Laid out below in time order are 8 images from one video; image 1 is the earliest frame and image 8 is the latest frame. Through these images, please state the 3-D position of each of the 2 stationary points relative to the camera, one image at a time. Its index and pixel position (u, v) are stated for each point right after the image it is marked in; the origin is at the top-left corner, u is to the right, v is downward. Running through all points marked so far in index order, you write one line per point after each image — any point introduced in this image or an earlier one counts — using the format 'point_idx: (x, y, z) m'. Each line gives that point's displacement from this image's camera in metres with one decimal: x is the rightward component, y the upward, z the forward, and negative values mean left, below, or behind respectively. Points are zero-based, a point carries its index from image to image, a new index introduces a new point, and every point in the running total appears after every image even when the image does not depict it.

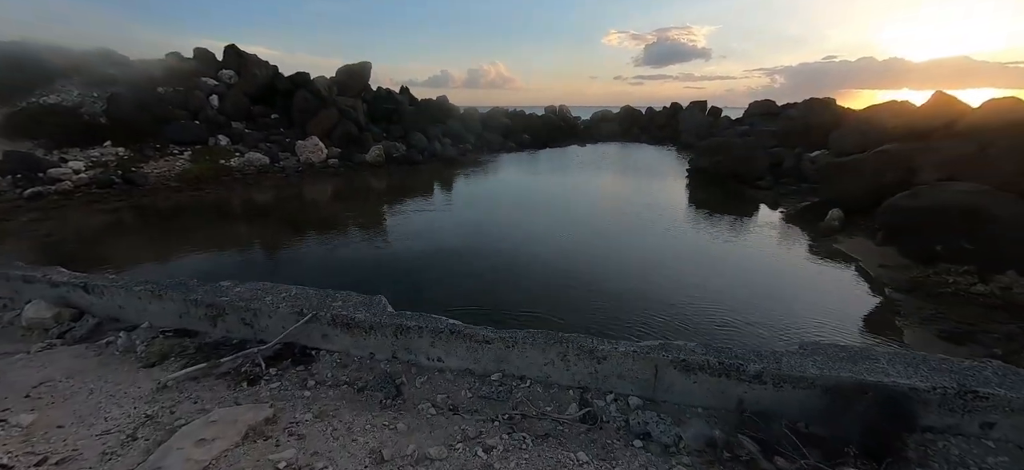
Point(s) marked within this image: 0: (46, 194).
0: (-19.0, +1.7, +16.9) m
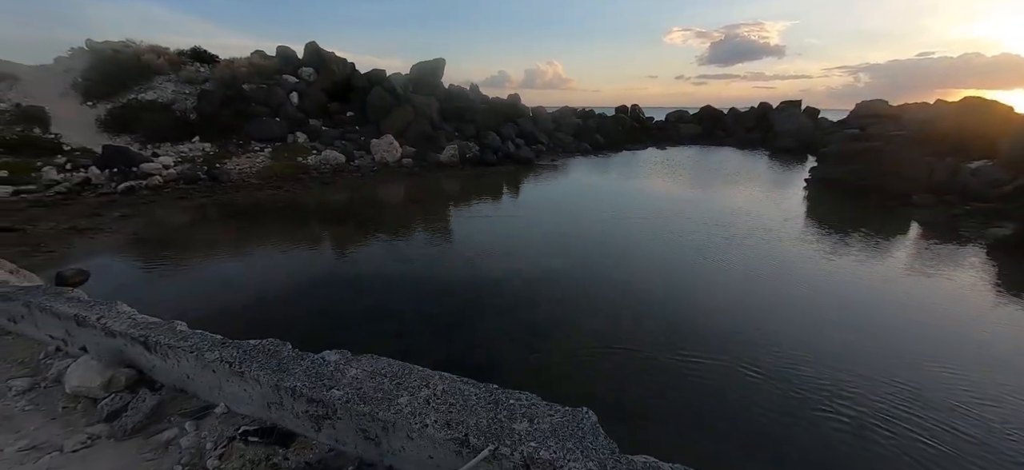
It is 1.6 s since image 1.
0: (-15.4, +1.9, +17.1) m
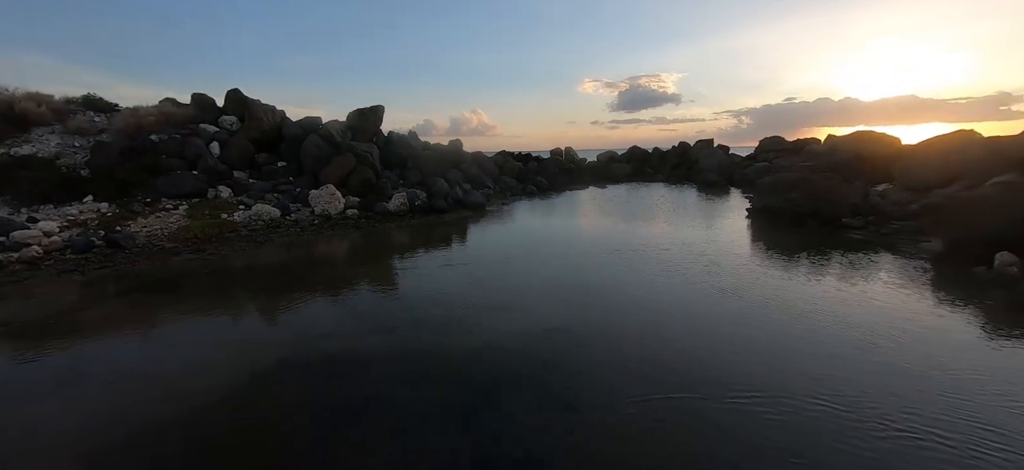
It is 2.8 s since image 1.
0: (-16.5, -0.9, +13.5) m
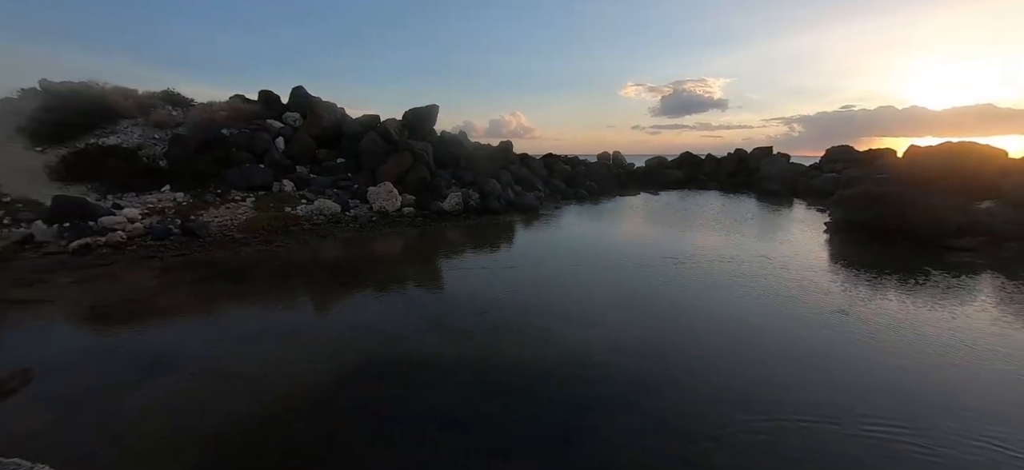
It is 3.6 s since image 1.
0: (-14.3, -0.4, +14.3) m
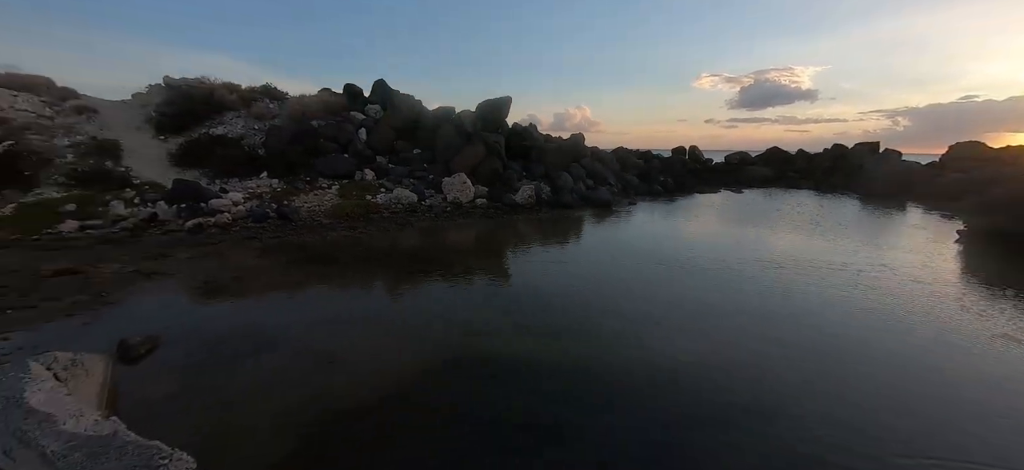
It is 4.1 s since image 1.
0: (-11.6, +0.3, +15.7) m
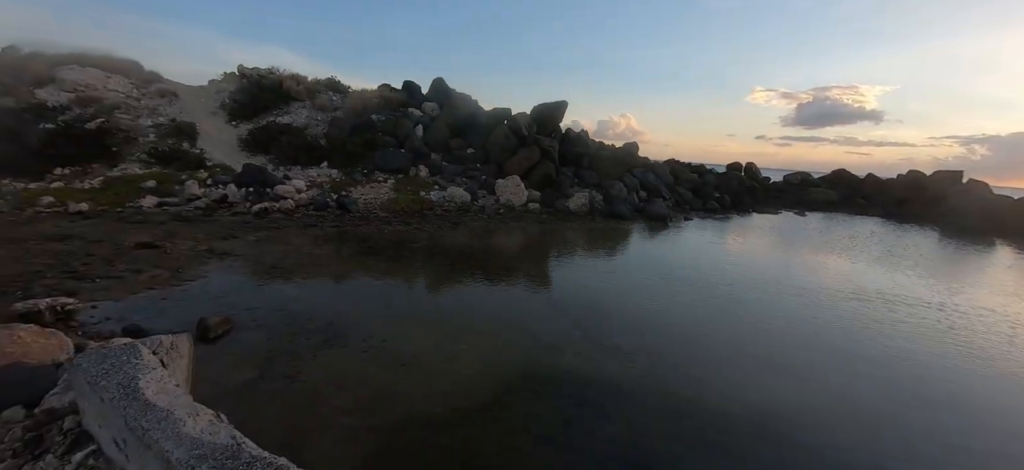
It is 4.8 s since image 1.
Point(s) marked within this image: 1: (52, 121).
0: (-9.5, +0.9, +16.2) m
1: (-21.5, +5.3, +19.4) m
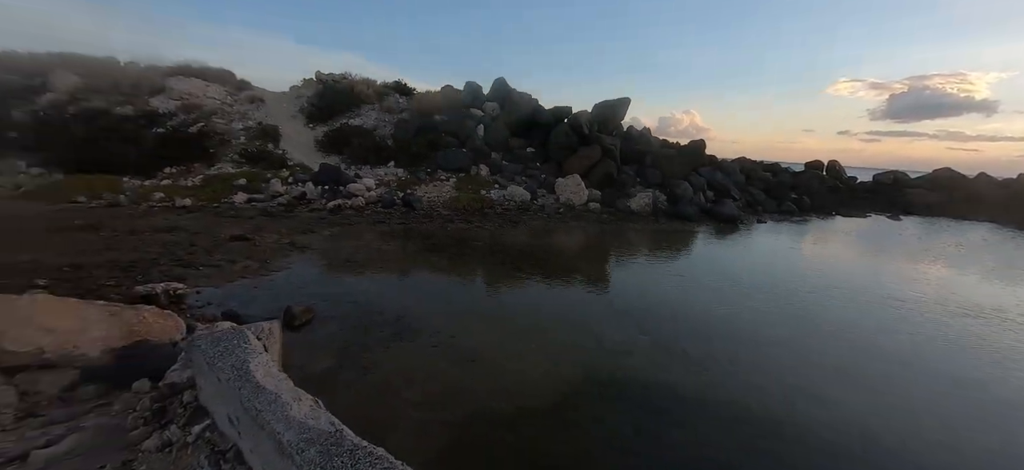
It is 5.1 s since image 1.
0: (-7.0, +1.1, +17.2) m
1: (-18.5, +5.8, +22.0) m
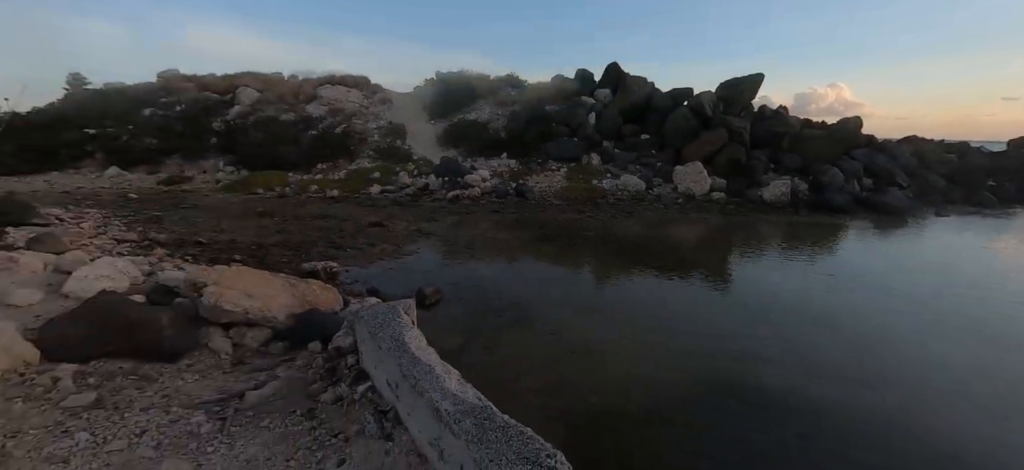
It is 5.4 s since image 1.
0: (-2.3, +1.7, +18.3) m
1: (-12.1, +6.6, +25.7) m
